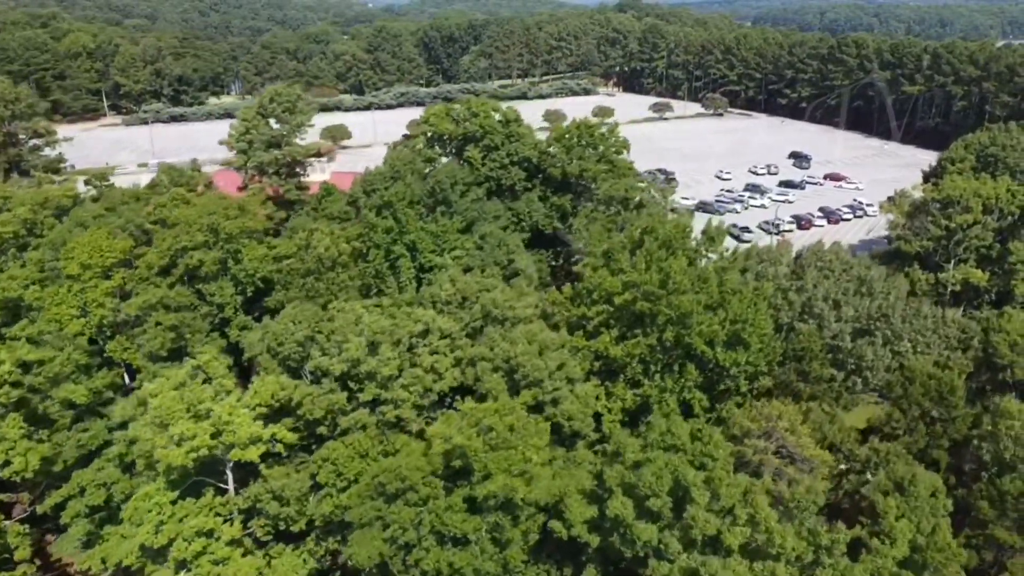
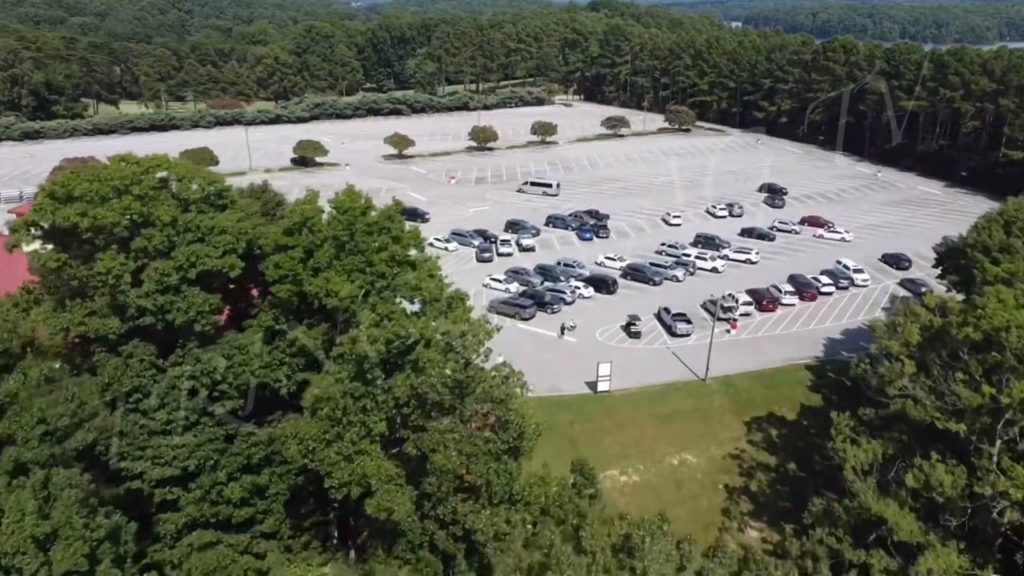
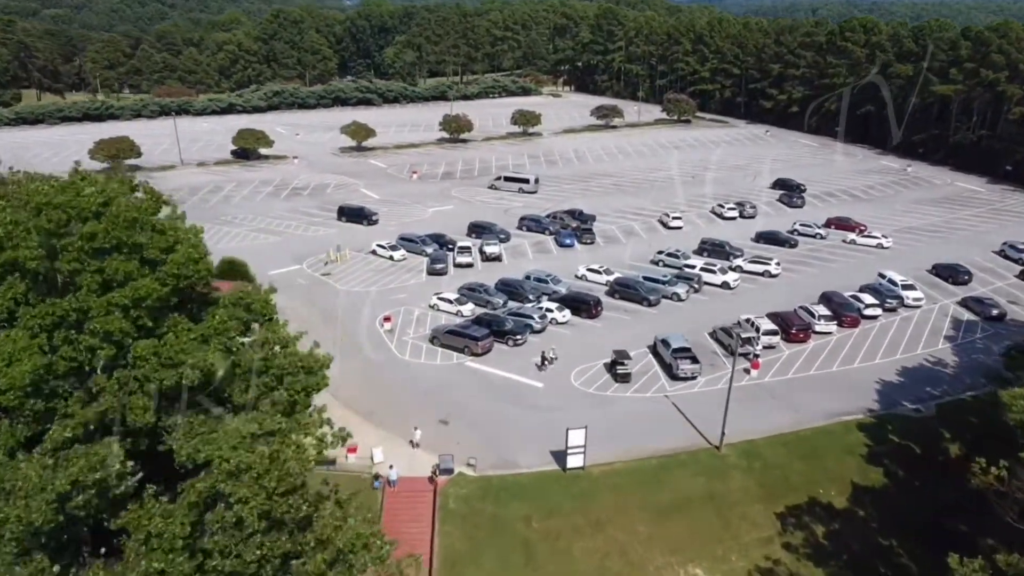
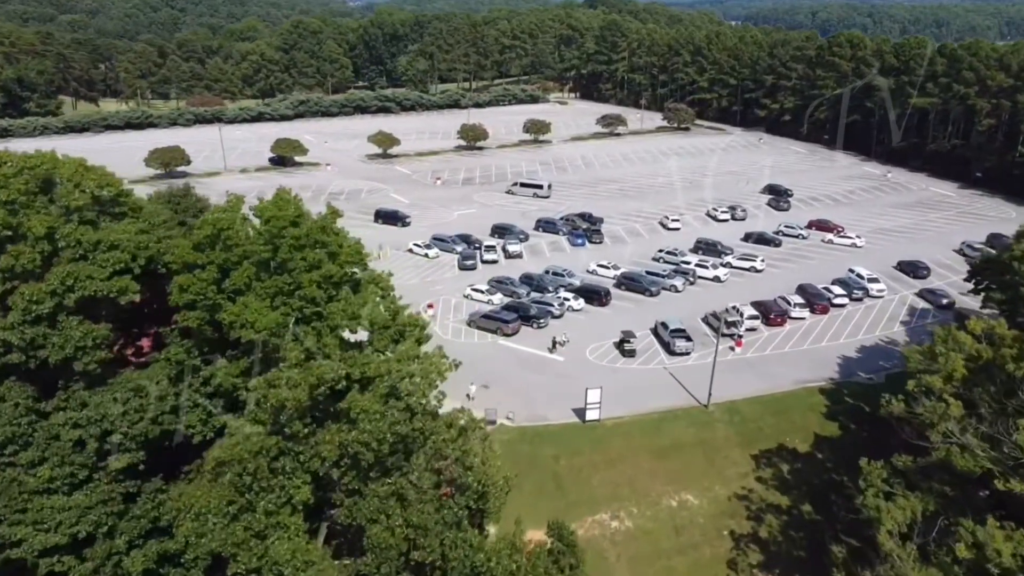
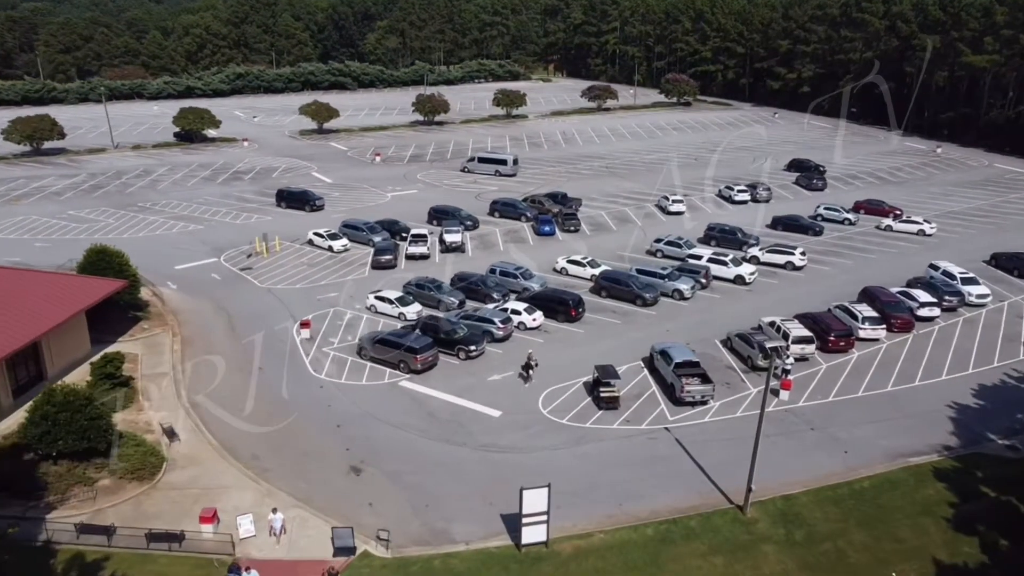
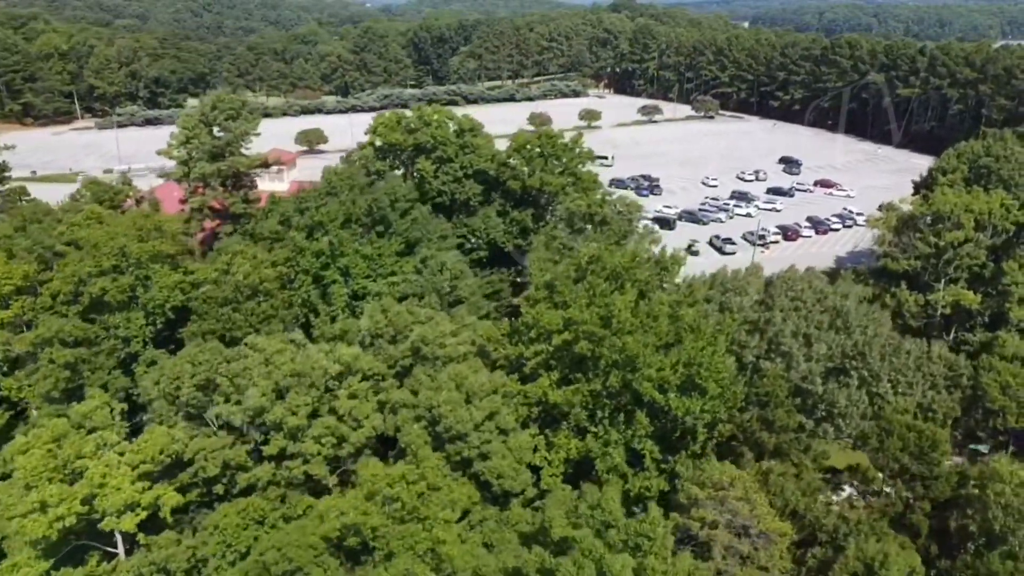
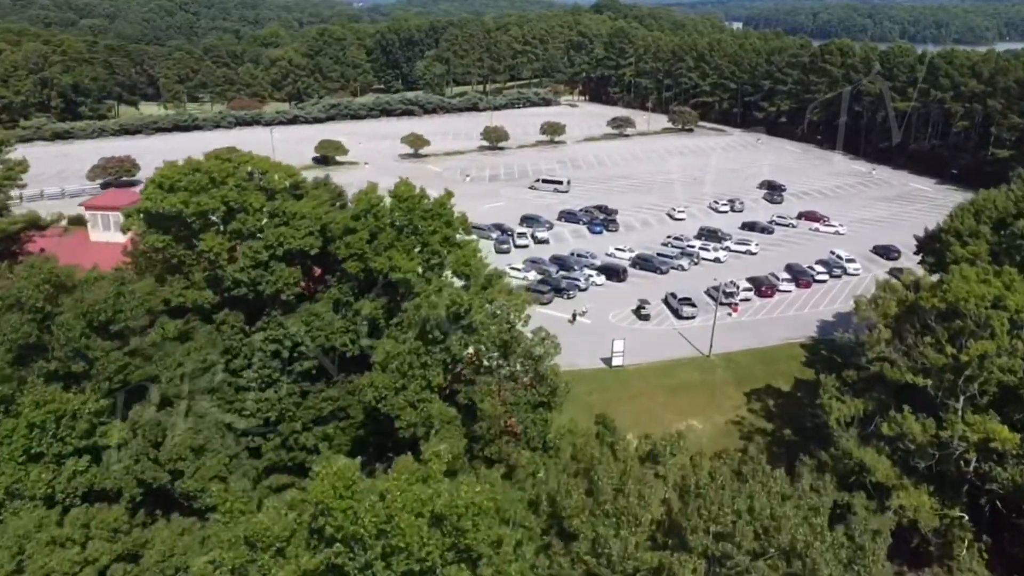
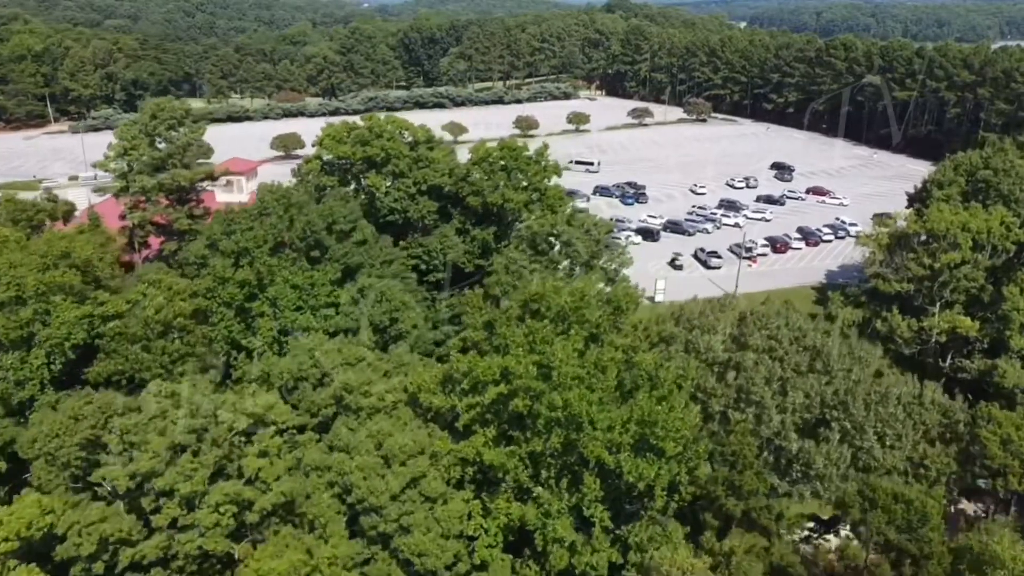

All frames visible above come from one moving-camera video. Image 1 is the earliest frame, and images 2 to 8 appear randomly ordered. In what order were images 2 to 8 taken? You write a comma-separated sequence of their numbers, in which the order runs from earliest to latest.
6, 8, 7, 2, 4, 3, 5
